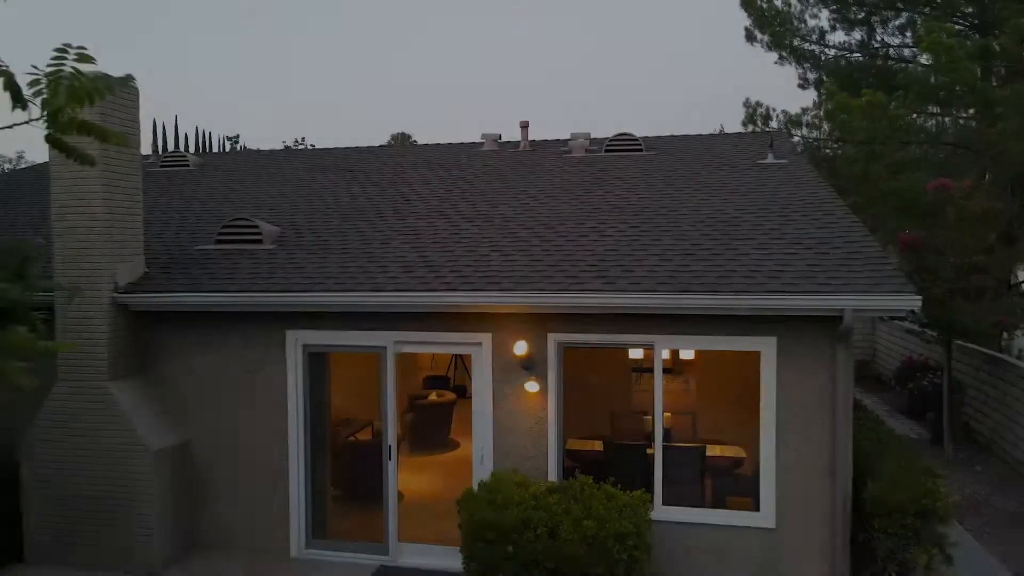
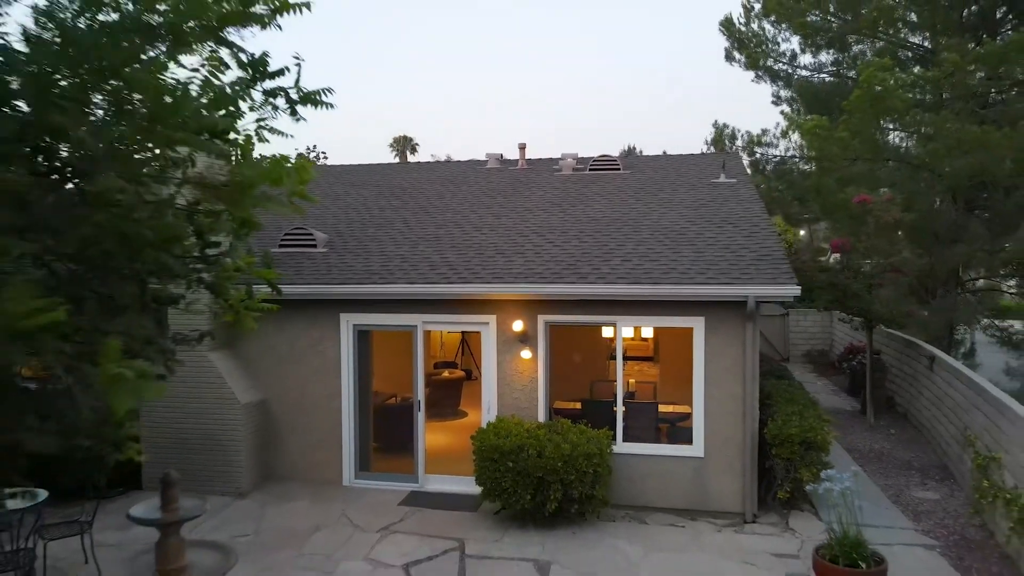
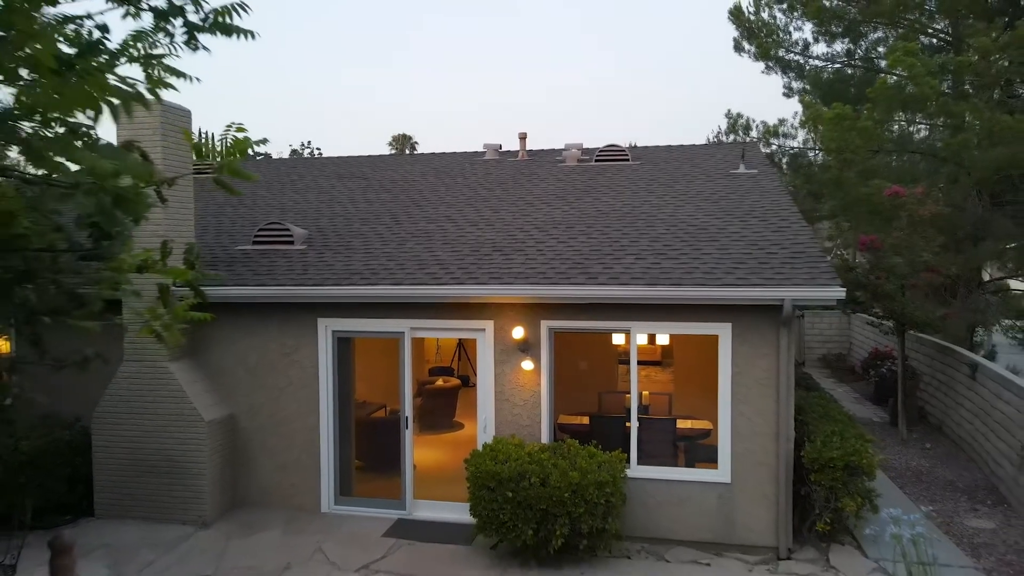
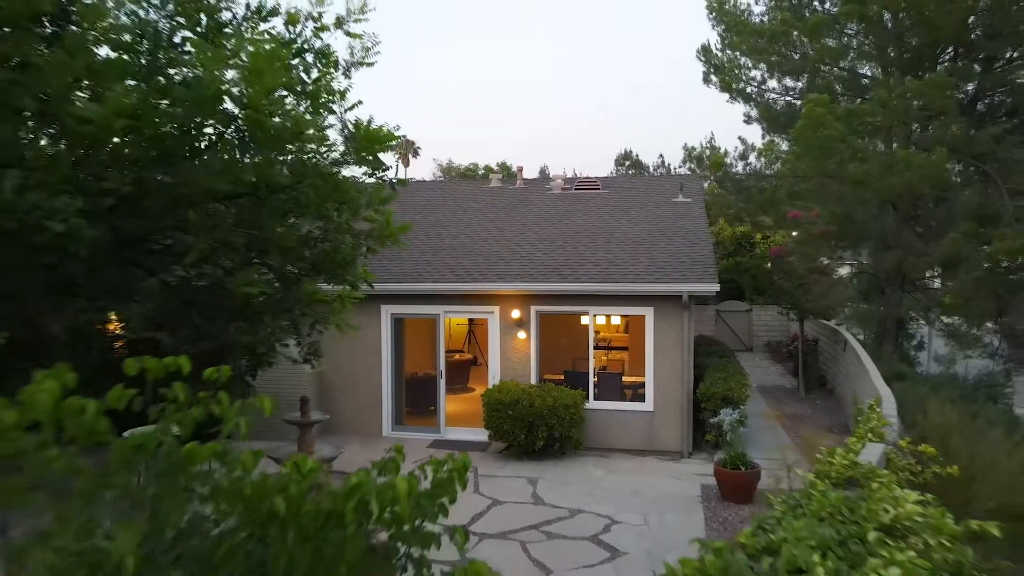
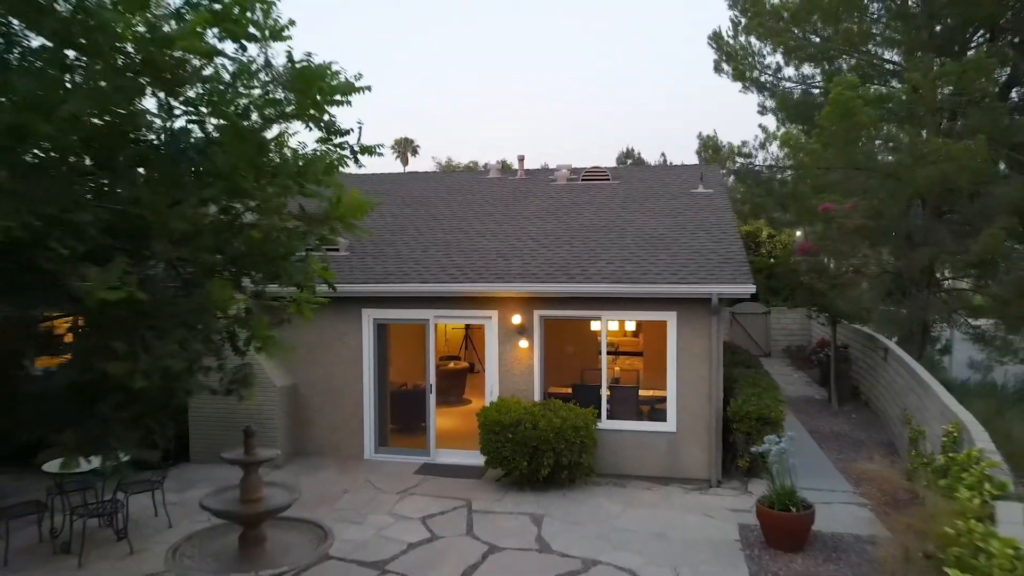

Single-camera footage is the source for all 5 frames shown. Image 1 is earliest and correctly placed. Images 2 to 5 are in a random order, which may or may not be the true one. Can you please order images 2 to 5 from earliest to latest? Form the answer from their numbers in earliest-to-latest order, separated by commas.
3, 2, 5, 4
